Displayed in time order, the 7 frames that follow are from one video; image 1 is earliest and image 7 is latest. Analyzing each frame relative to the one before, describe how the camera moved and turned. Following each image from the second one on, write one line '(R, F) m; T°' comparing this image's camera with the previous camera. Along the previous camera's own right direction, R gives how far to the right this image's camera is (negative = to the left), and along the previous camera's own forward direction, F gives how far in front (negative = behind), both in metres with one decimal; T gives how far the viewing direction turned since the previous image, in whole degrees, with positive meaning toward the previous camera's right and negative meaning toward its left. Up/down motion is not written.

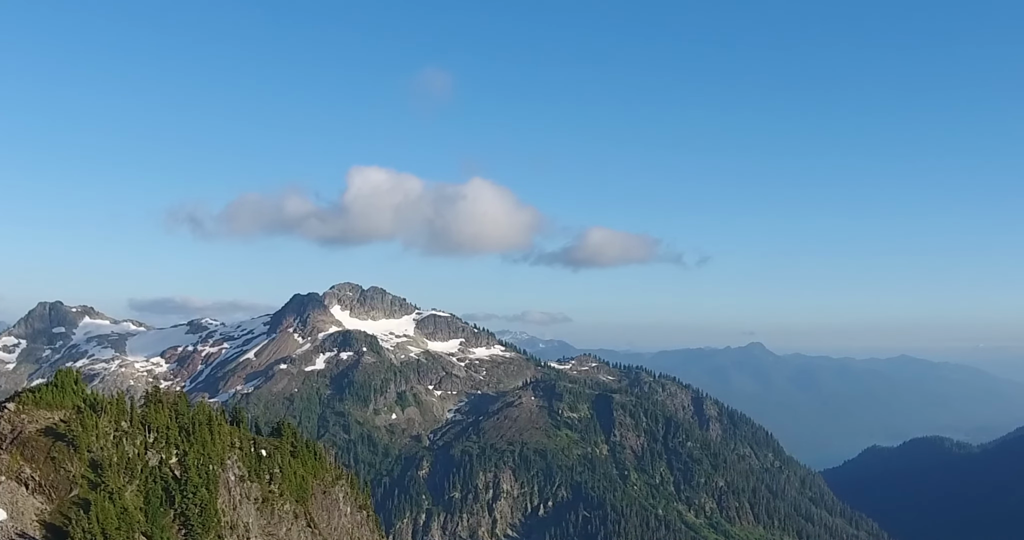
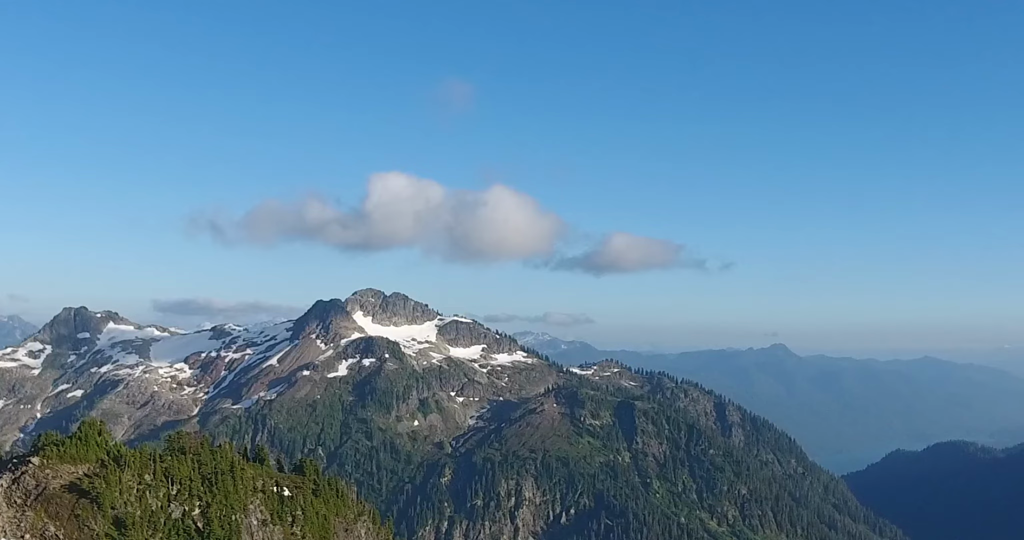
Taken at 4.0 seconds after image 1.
(-1.4, +8.0) m; -2°
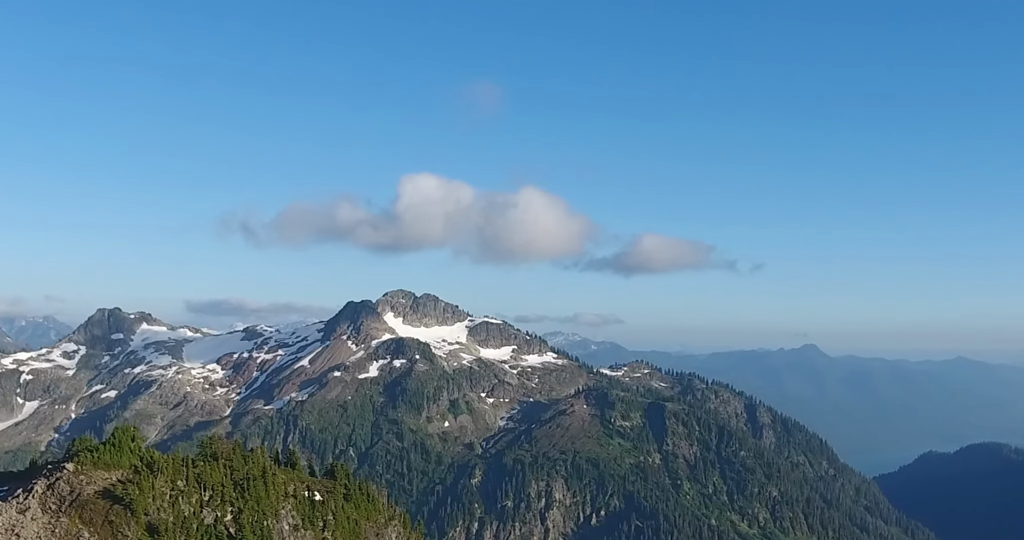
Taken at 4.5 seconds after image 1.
(-1.1, +9.7) m; -2°
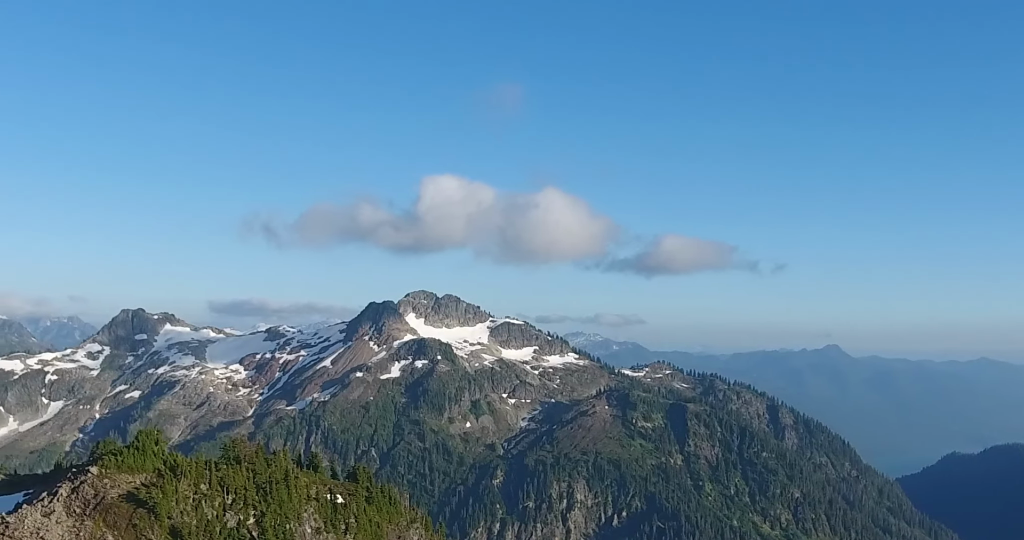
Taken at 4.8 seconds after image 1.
(-0.8, +6.6) m; -2°
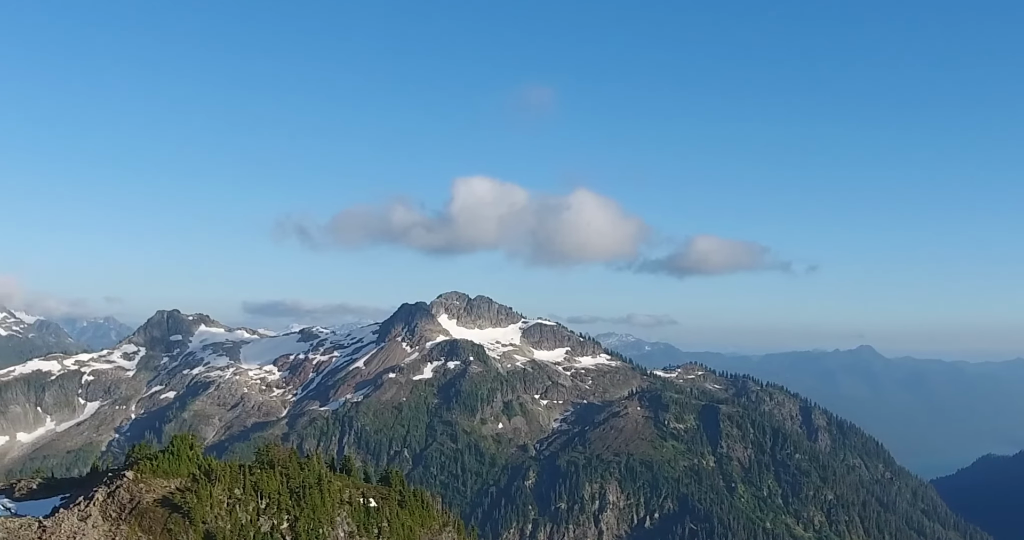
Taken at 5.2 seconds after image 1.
(-1.5, +9.5) m; -3°
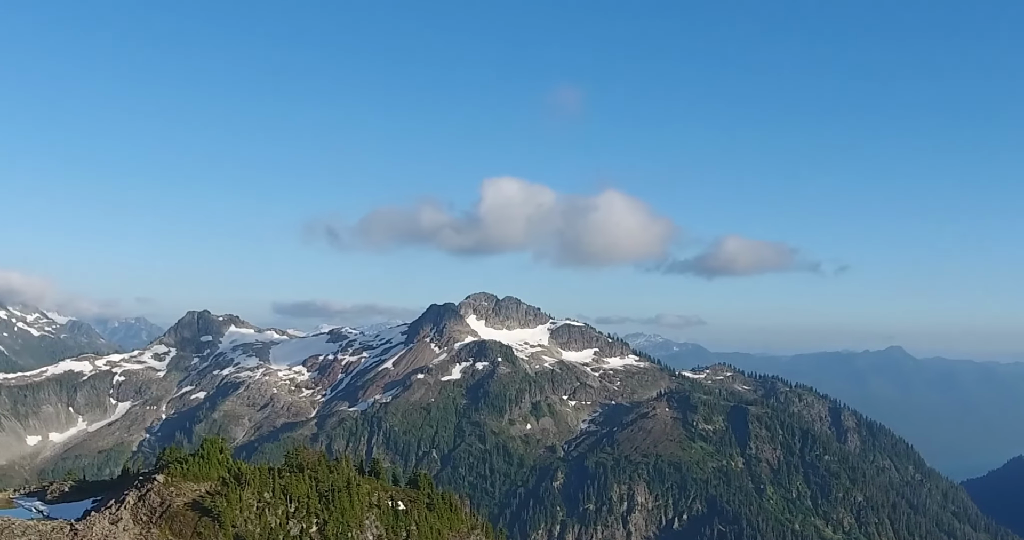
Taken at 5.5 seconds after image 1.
(-1.2, +8.0) m; -2°
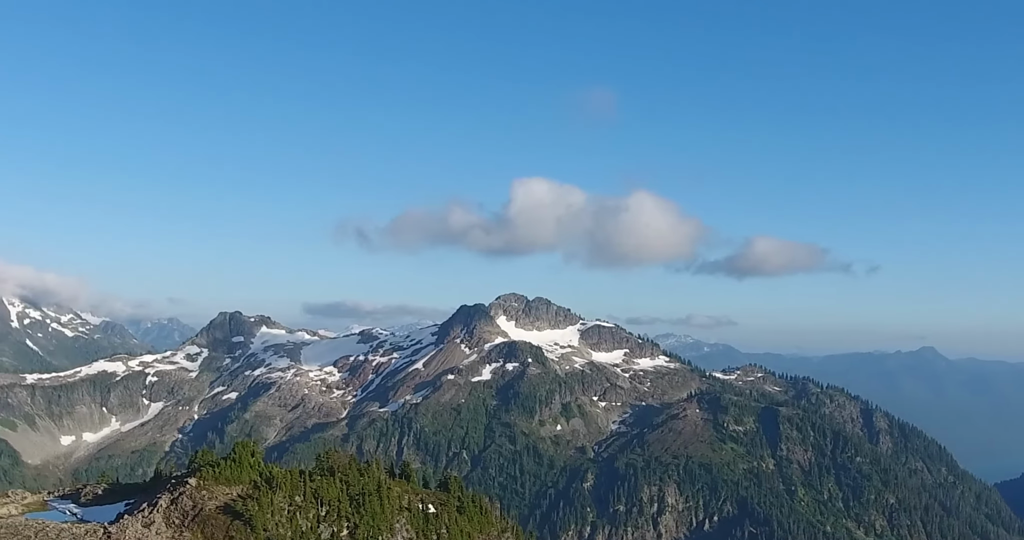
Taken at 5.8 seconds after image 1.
(-1.6, +8.4) m; -2°
